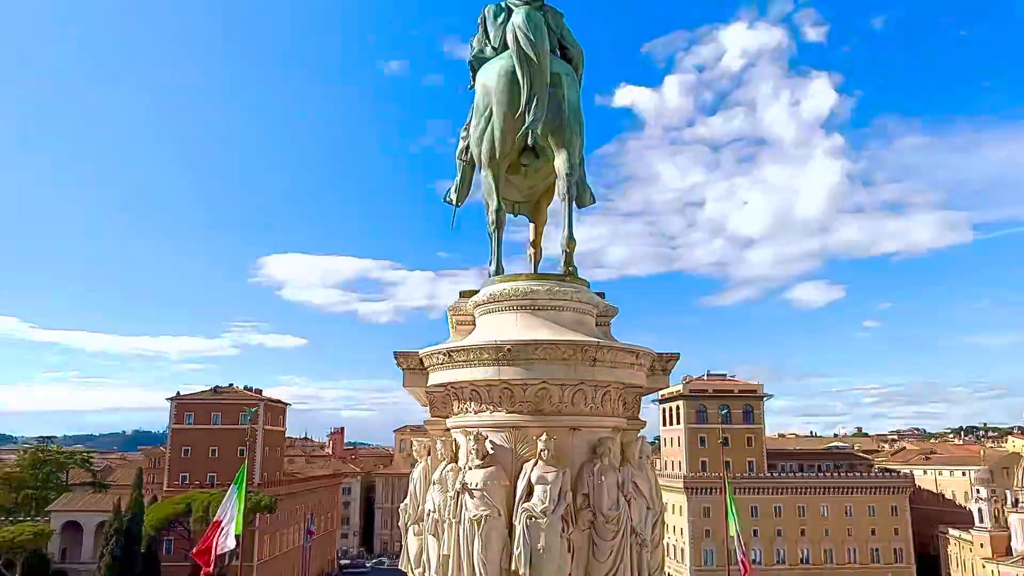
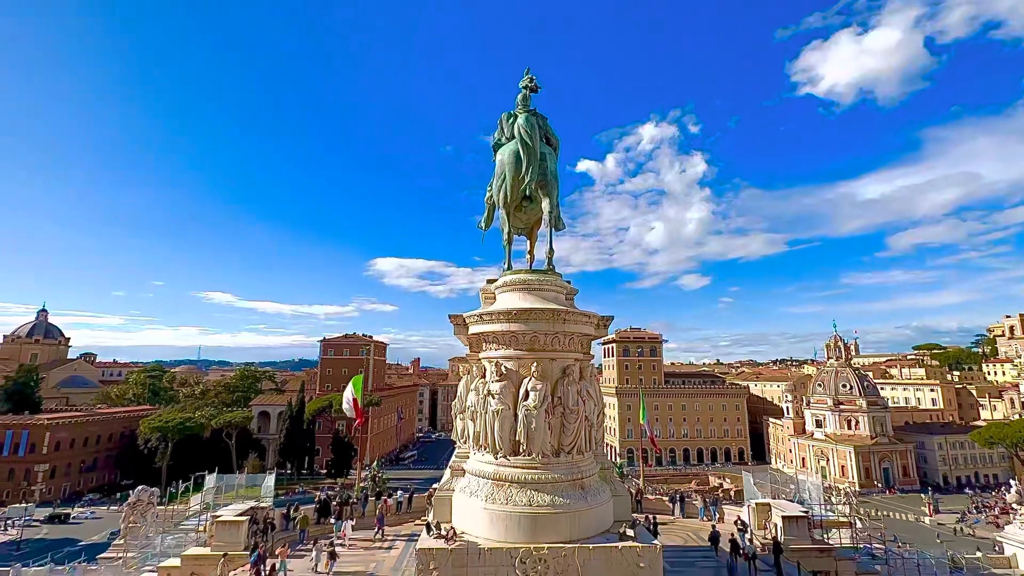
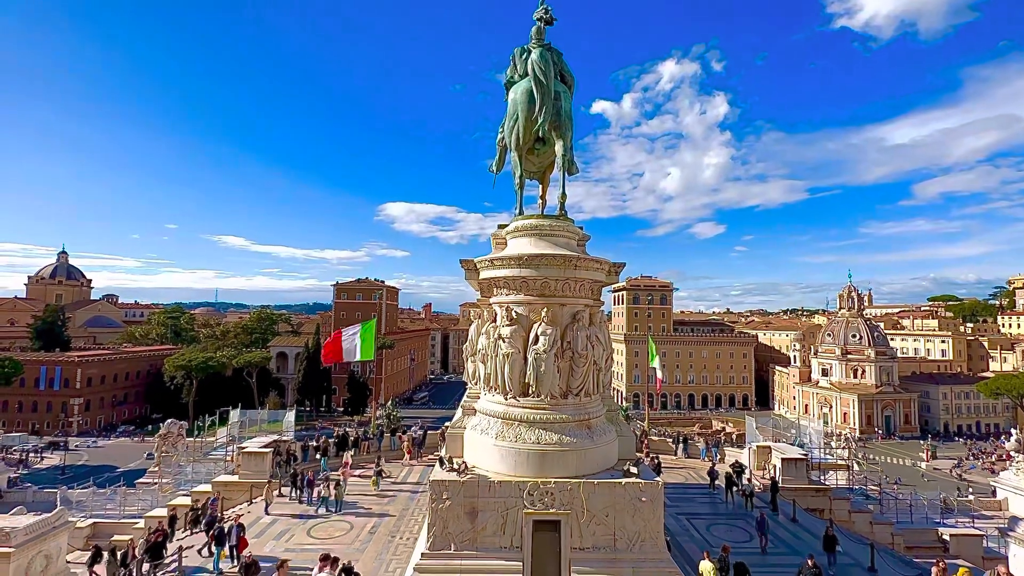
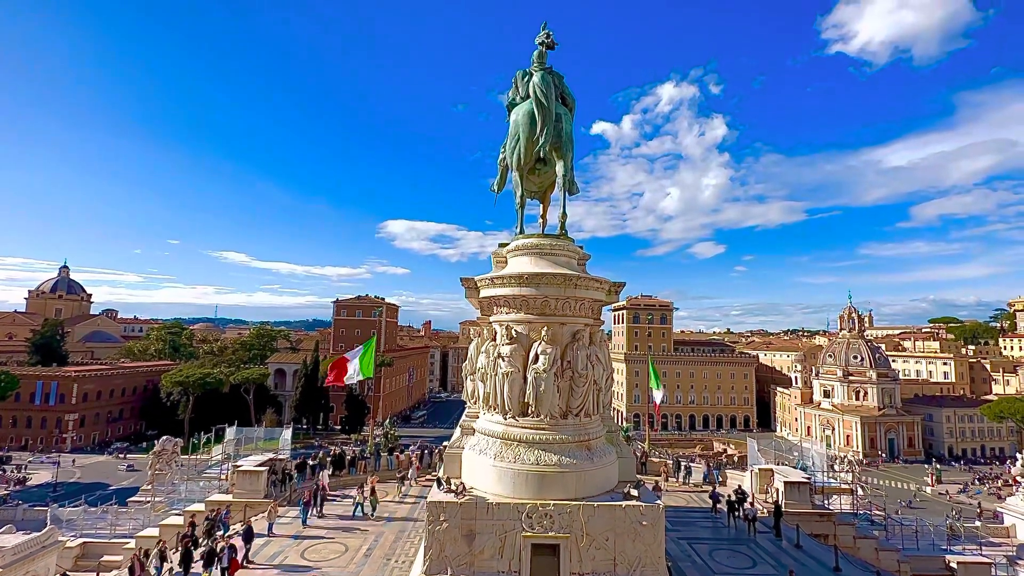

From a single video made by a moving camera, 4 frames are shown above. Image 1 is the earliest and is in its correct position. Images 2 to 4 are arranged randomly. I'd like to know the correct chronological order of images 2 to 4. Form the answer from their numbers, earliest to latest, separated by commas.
2, 3, 4
